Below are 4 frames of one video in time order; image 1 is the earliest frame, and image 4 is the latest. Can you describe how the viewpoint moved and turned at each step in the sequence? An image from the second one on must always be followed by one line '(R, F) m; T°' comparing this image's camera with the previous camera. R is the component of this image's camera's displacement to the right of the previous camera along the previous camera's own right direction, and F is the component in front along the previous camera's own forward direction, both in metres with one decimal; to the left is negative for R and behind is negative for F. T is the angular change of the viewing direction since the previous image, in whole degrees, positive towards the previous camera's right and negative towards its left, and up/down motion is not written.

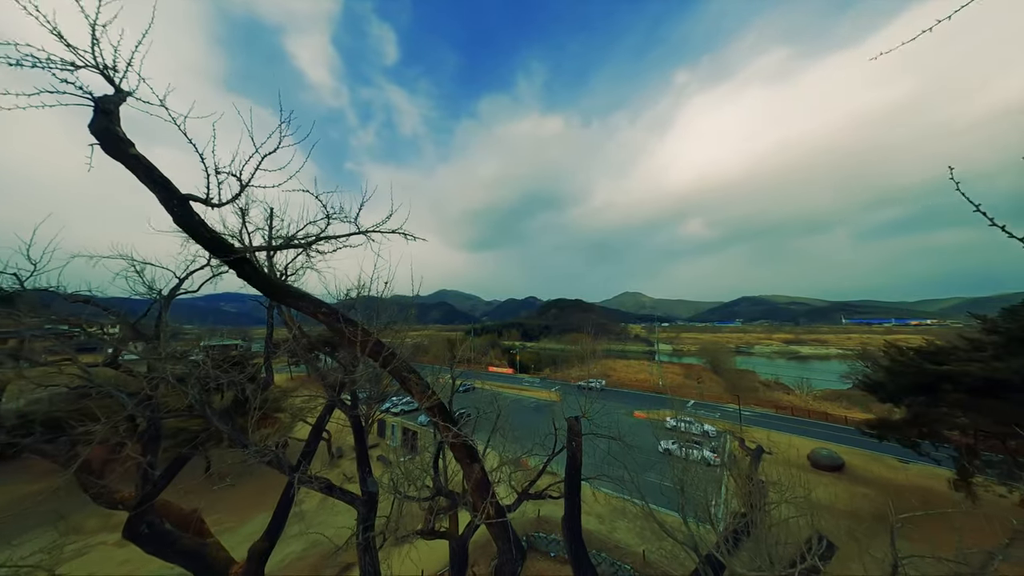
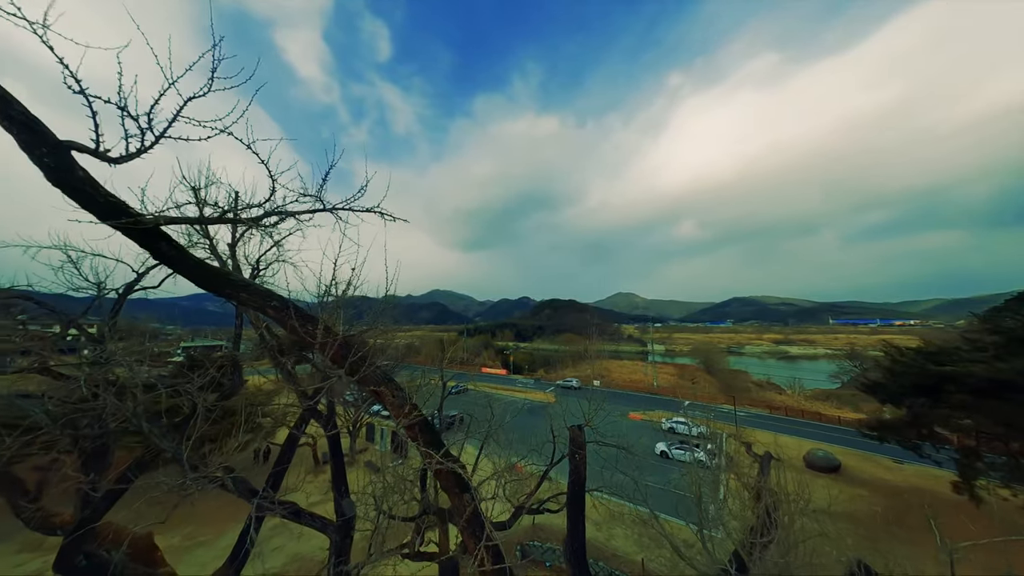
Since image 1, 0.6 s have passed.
(-0.2, +0.3) m; +2°
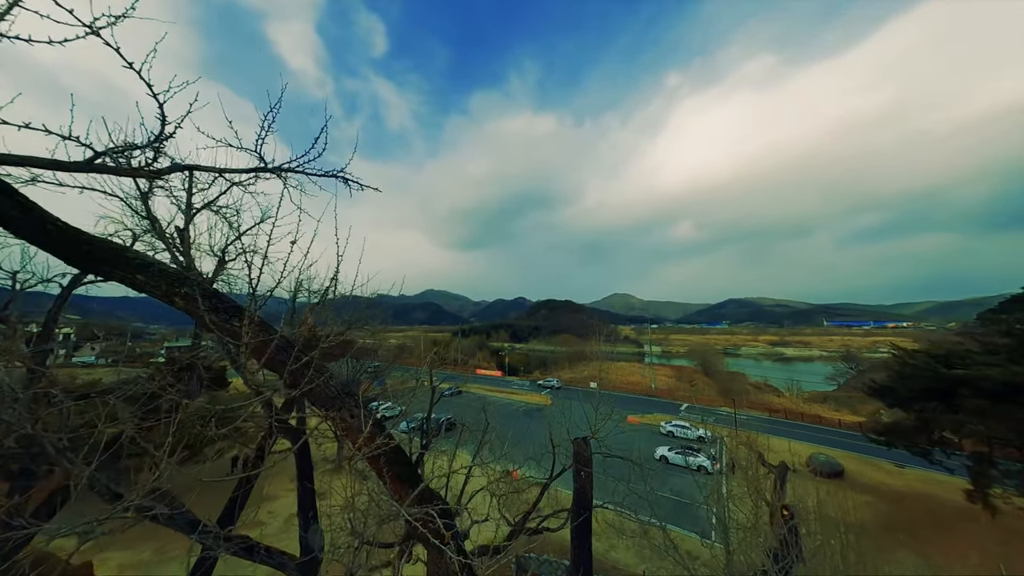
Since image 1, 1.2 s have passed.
(-0.2, +0.4) m; +1°
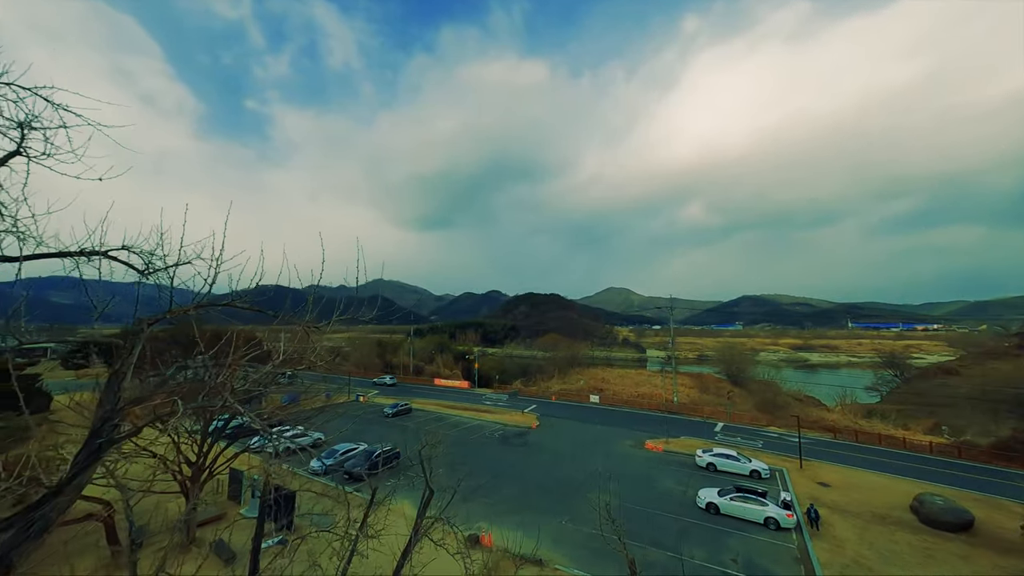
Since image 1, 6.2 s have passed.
(-0.1, +5.0) m; +4°
